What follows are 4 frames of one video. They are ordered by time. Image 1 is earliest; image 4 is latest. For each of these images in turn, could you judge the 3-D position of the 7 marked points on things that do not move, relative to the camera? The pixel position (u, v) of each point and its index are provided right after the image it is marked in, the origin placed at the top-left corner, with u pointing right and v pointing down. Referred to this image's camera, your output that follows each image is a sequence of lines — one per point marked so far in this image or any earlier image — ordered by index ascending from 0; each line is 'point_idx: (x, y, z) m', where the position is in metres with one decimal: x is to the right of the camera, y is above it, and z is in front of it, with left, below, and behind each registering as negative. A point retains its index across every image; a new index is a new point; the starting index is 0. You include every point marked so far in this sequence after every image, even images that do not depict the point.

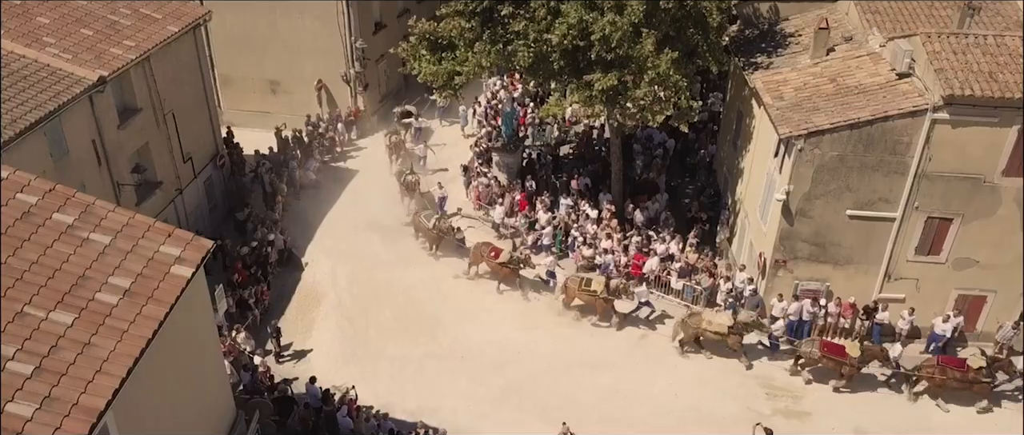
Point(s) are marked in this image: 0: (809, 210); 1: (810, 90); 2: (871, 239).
0: (+6.5, +0.2, +17.8) m
1: (+6.7, +2.9, +18.1) m
2: (+7.9, -0.5, +17.9) m
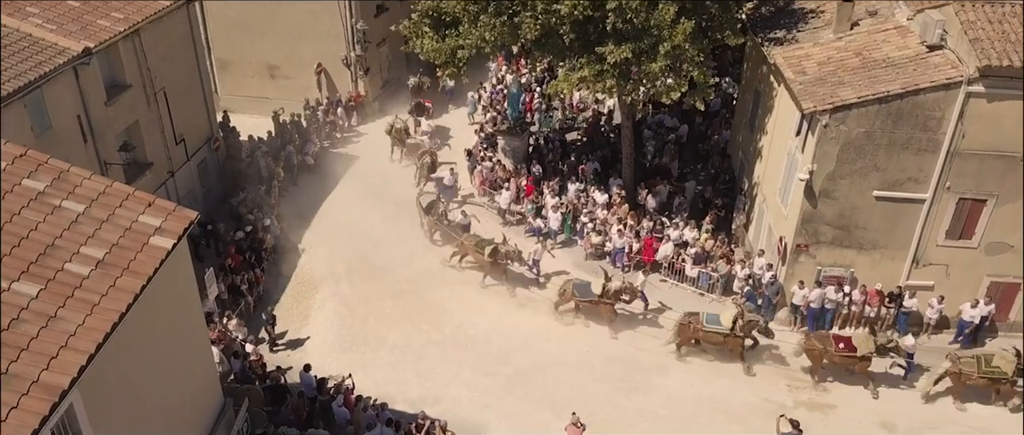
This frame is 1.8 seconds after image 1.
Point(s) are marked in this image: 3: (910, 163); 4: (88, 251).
0: (+6.6, +0.5, +16.8) m
1: (+6.8, +3.2, +17.2) m
2: (+8.1, -0.1, +17.0) m
3: (+7.9, +1.1, +16.2) m
4: (-5.4, -0.4, +10.3) m
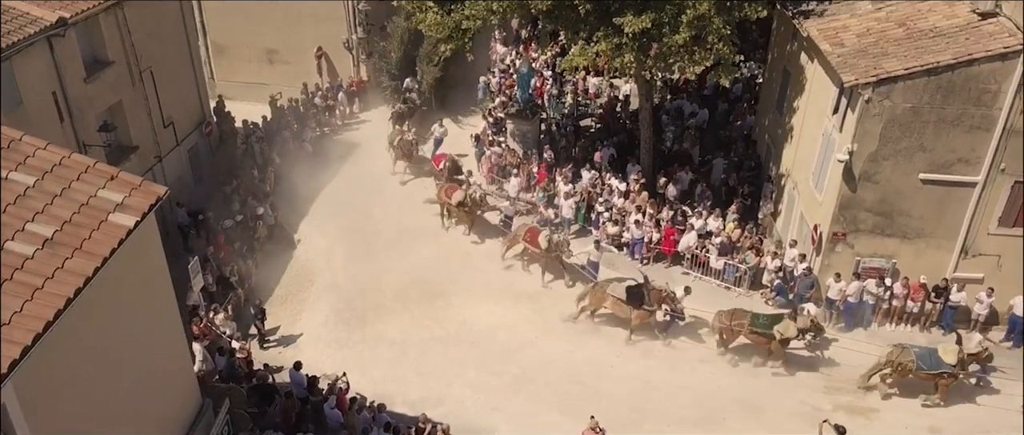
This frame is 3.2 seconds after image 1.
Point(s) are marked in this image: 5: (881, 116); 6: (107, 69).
0: (+6.8, +0.8, +15.3) m
1: (+7.0, +3.5, +15.7) m
2: (+8.3, +0.2, +15.5) m
3: (+8.1, +1.4, +14.7) m
4: (-5.3, -0.1, +9.0) m
5: (+6.7, +1.8, +14.8) m
6: (-8.7, +3.2, +17.5) m
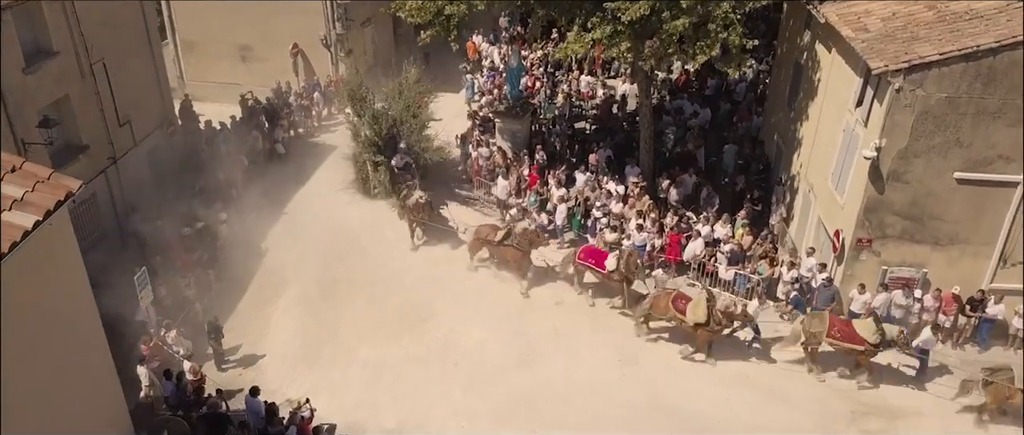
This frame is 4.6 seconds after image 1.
0: (+6.6, +0.8, +13.7) m
1: (+6.8, +3.5, +14.1) m
2: (+8.1, +0.1, +13.9) m
3: (+7.9, +1.3, +13.2) m
4: (-5.4, -0.1, +7.2) m
5: (+6.5, +1.8, +13.2) m
6: (-9.0, +3.1, +15.8) m
